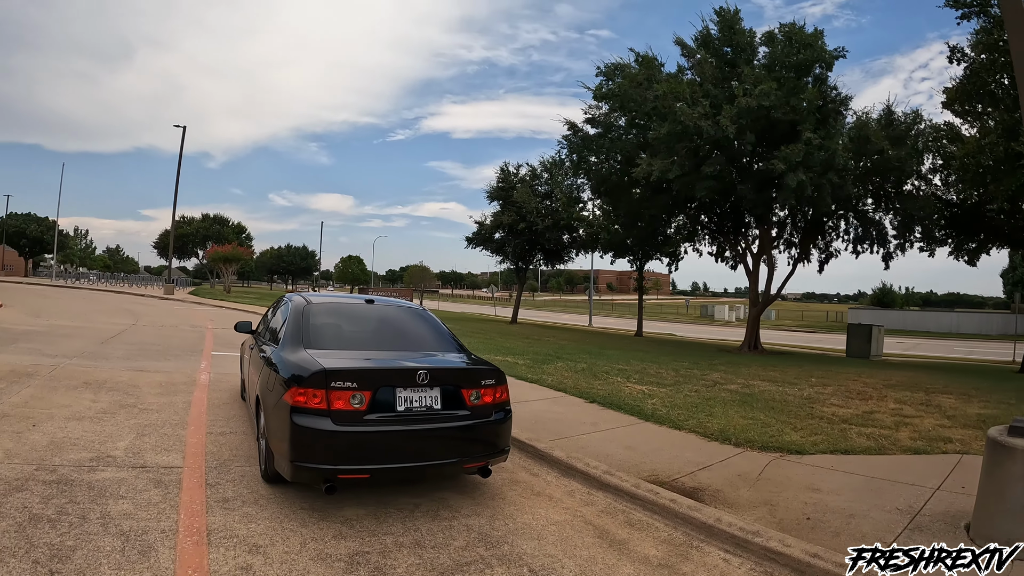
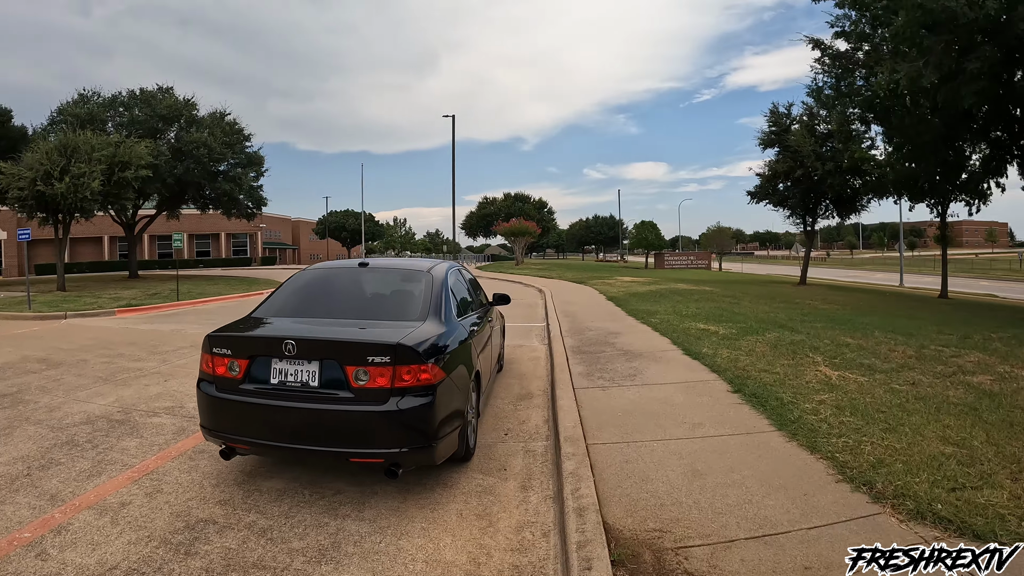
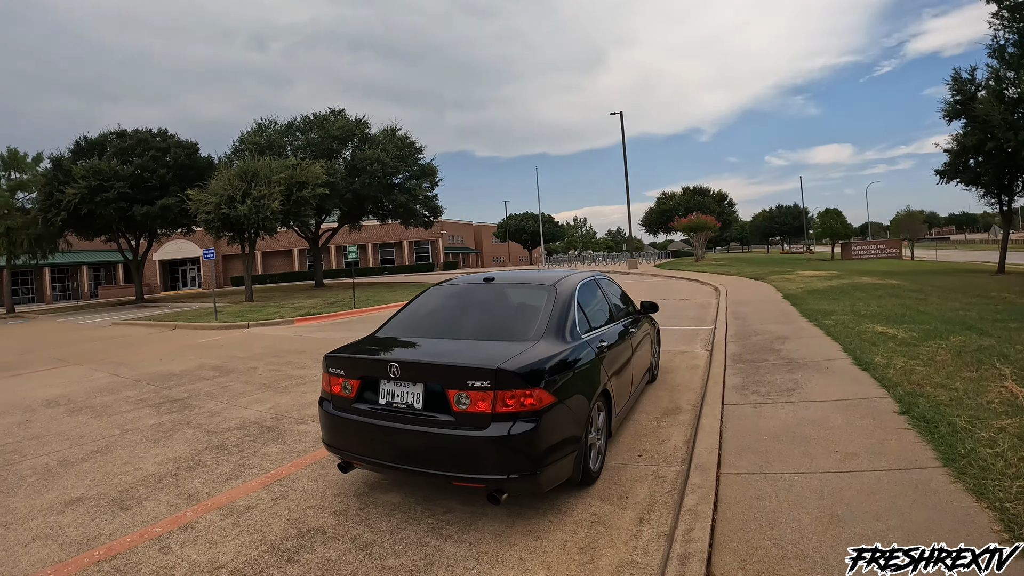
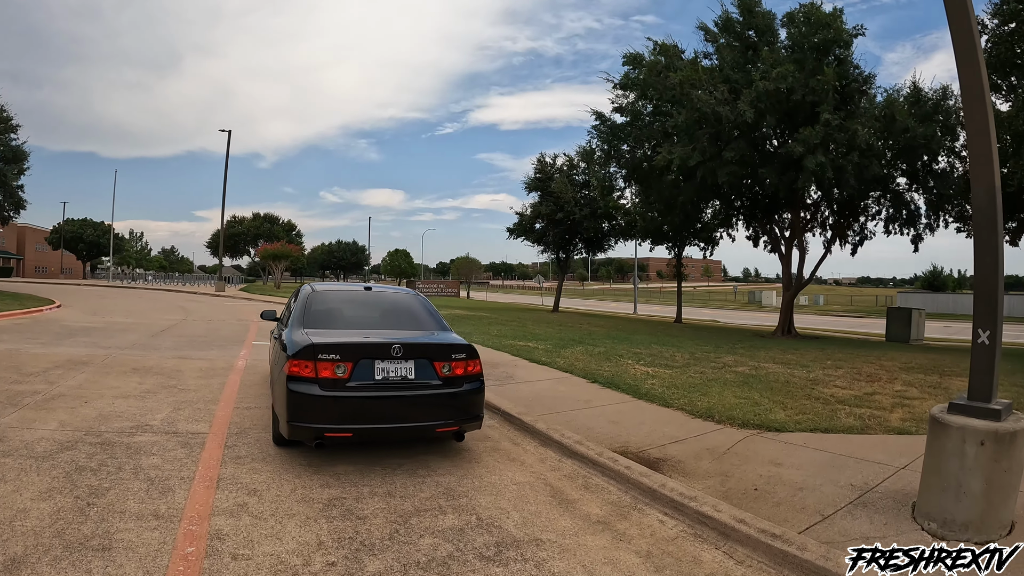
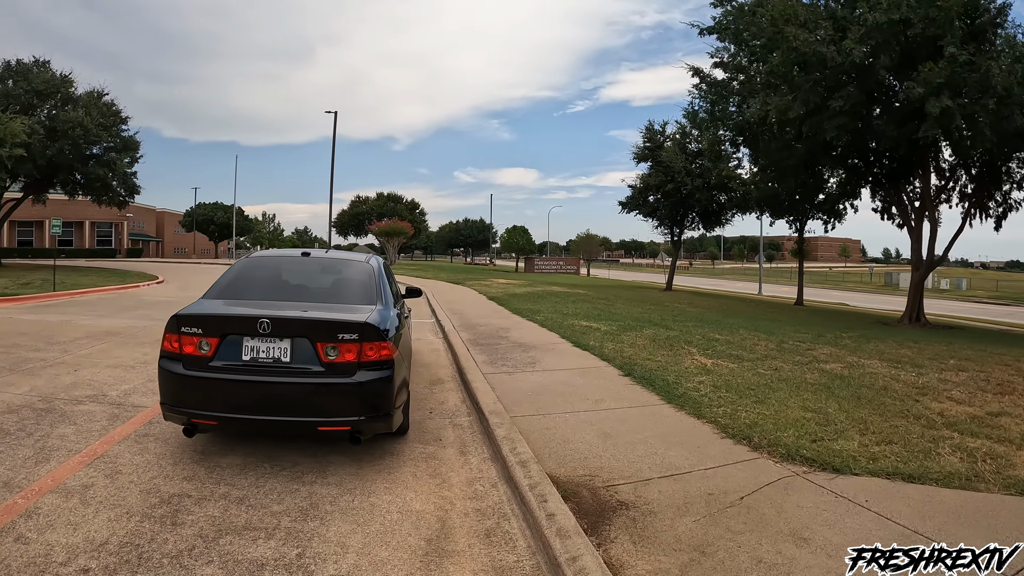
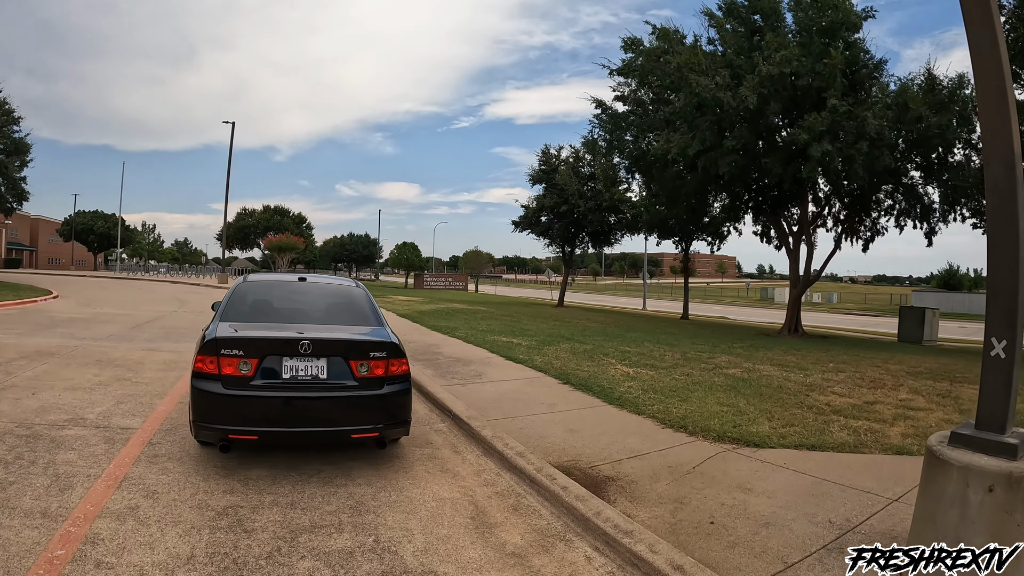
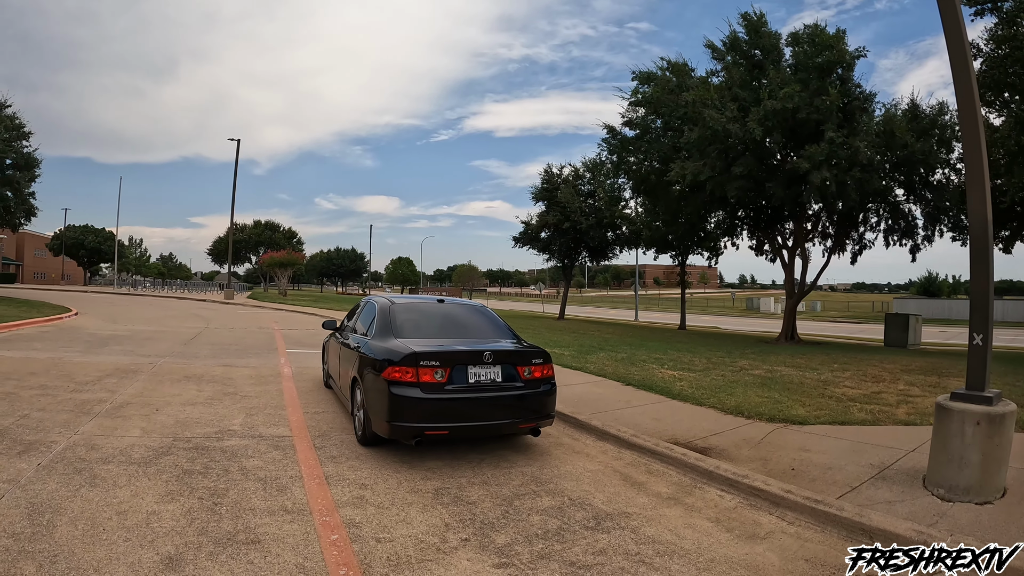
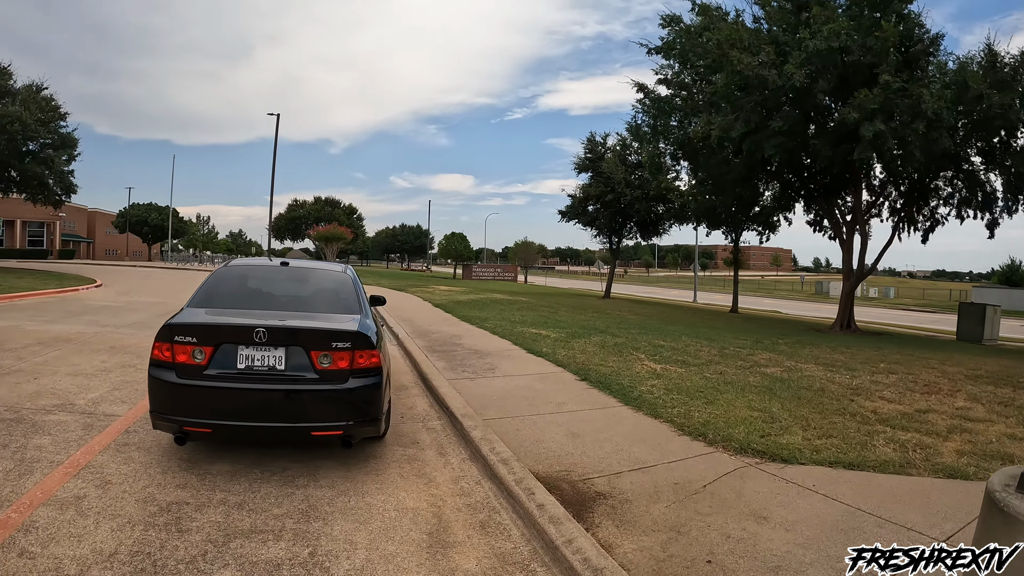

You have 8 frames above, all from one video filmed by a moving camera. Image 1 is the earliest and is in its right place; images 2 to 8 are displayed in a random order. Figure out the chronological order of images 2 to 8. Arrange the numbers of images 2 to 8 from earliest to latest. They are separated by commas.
7, 4, 6, 8, 5, 2, 3
